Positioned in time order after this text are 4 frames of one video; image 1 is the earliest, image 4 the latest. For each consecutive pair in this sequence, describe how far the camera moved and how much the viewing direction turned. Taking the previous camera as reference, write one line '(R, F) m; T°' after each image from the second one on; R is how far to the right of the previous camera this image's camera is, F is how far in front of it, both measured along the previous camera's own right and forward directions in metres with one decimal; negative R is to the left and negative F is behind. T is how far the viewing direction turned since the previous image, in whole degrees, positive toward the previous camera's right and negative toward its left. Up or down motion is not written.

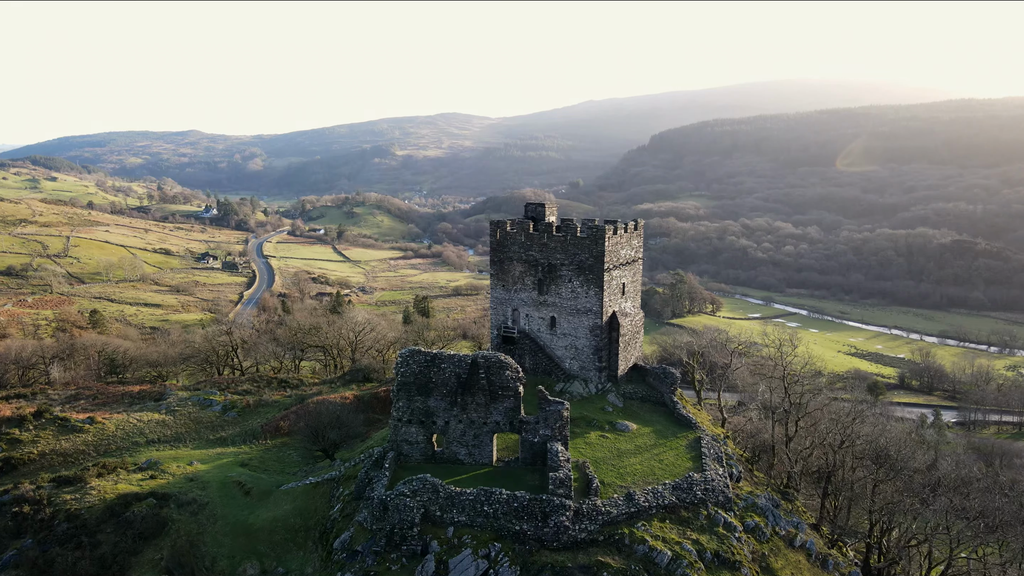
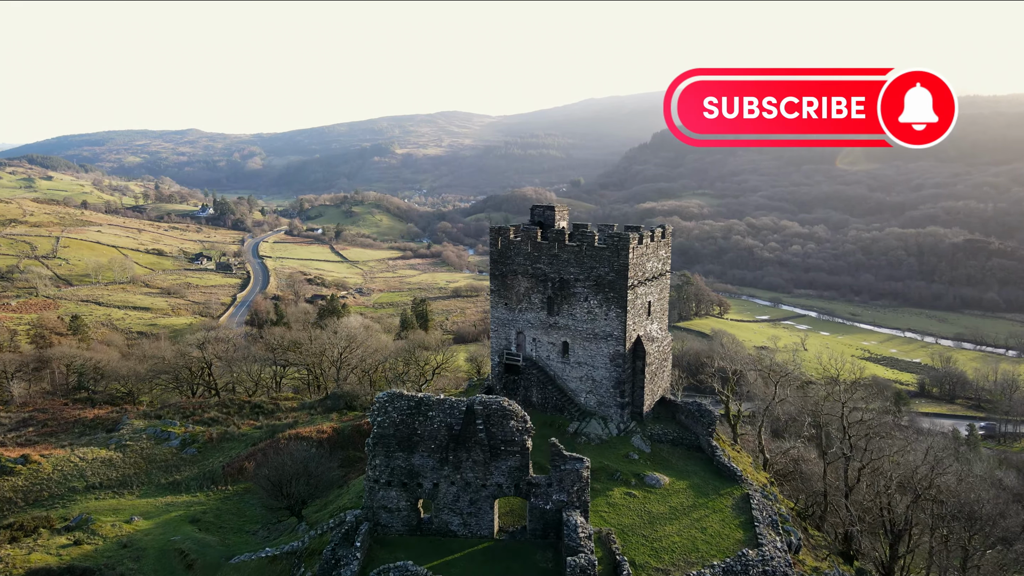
(-0.1, +3.1) m; 0°
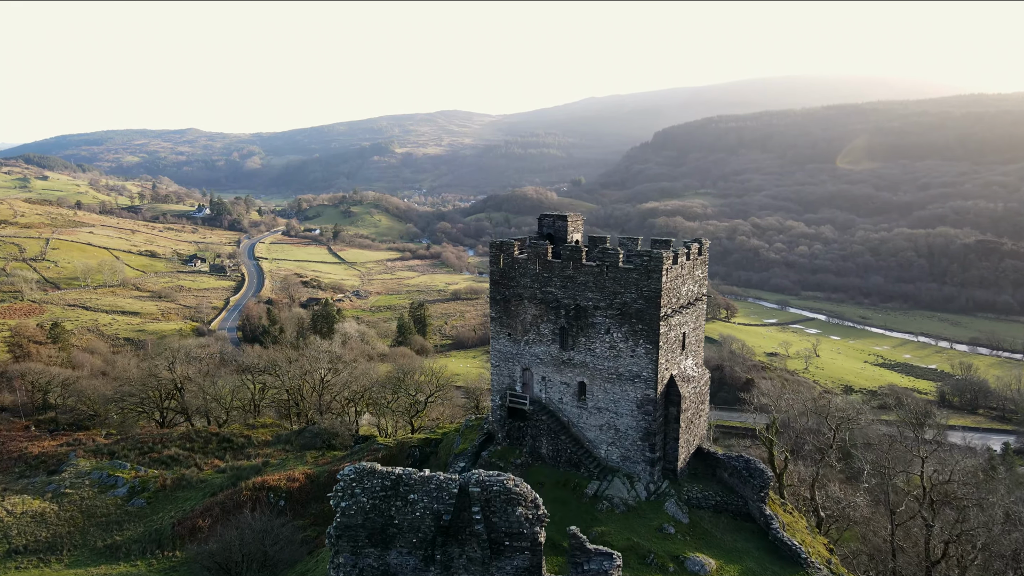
(-0.1, +2.9) m; 0°
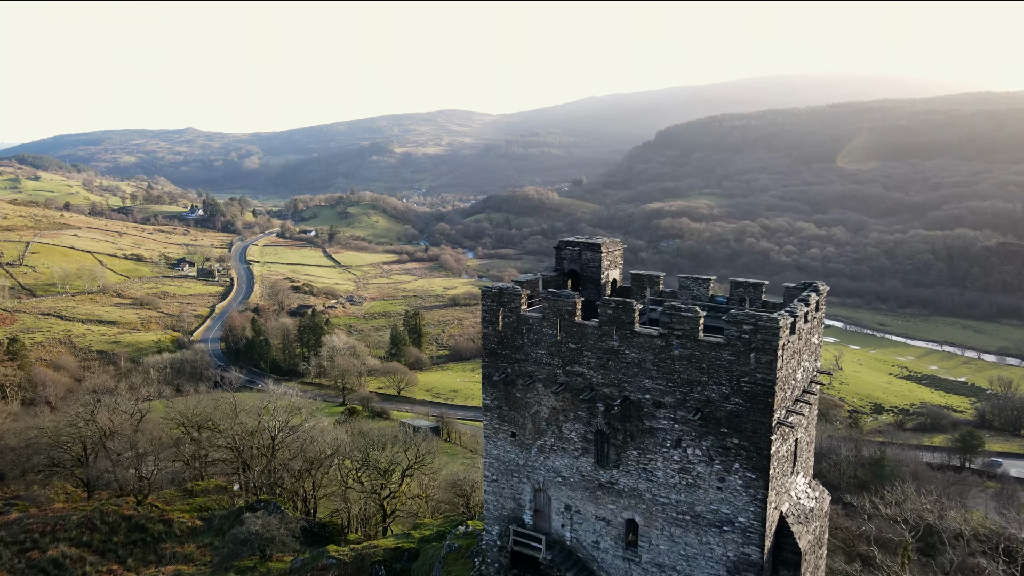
(-0.1, +5.1) m; 0°
